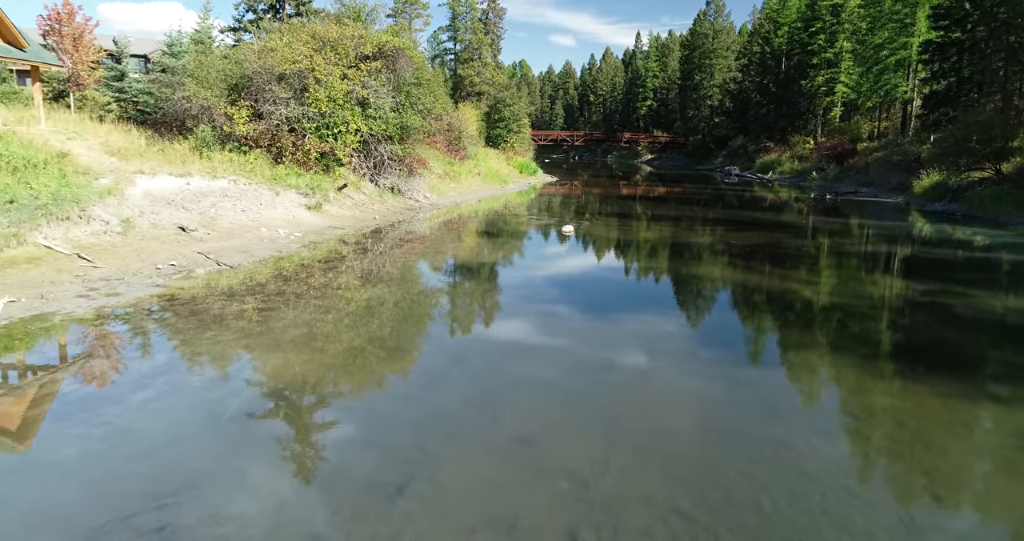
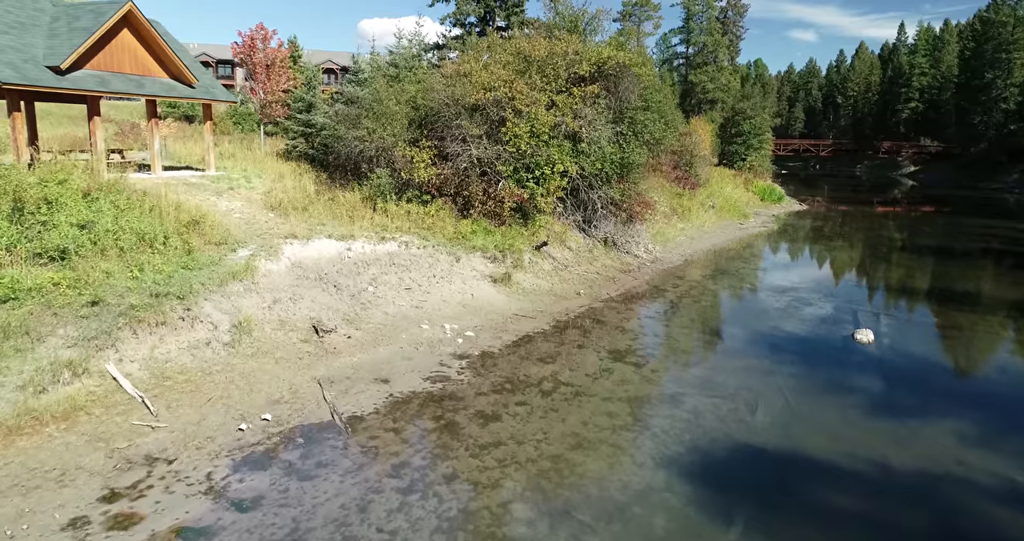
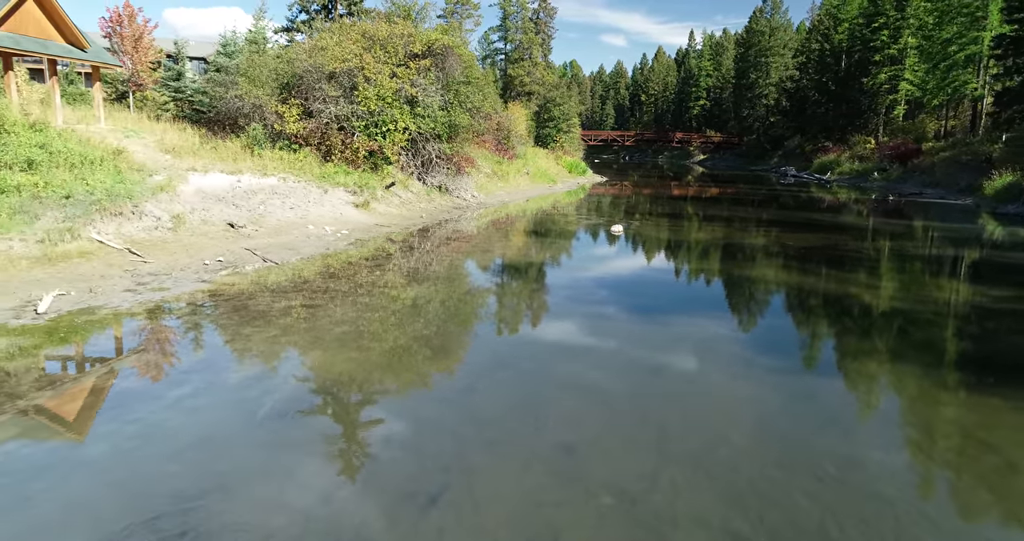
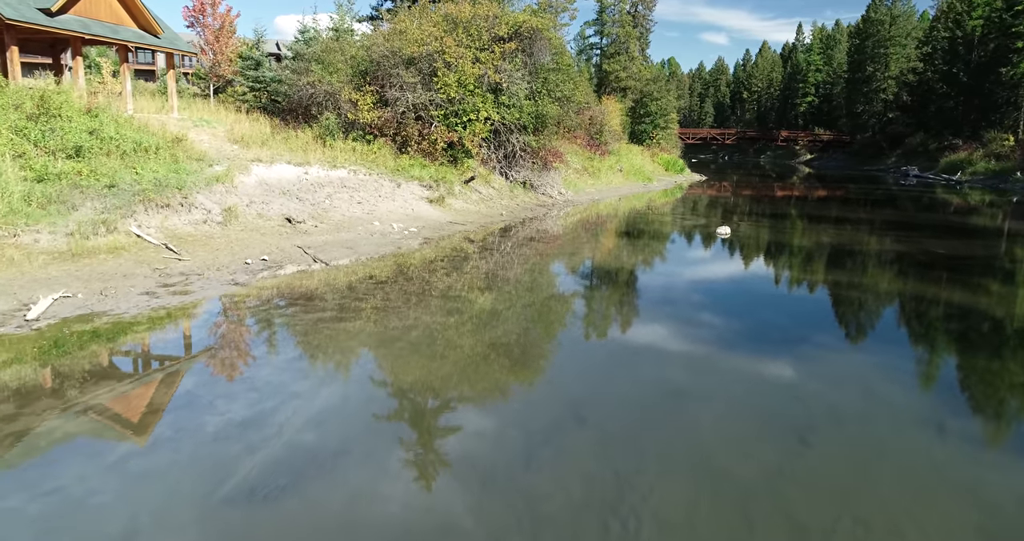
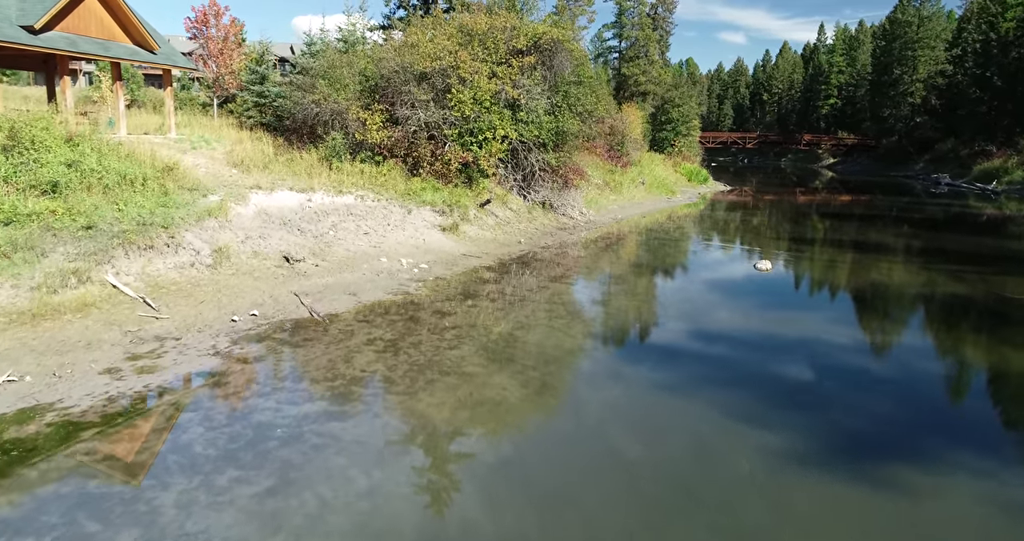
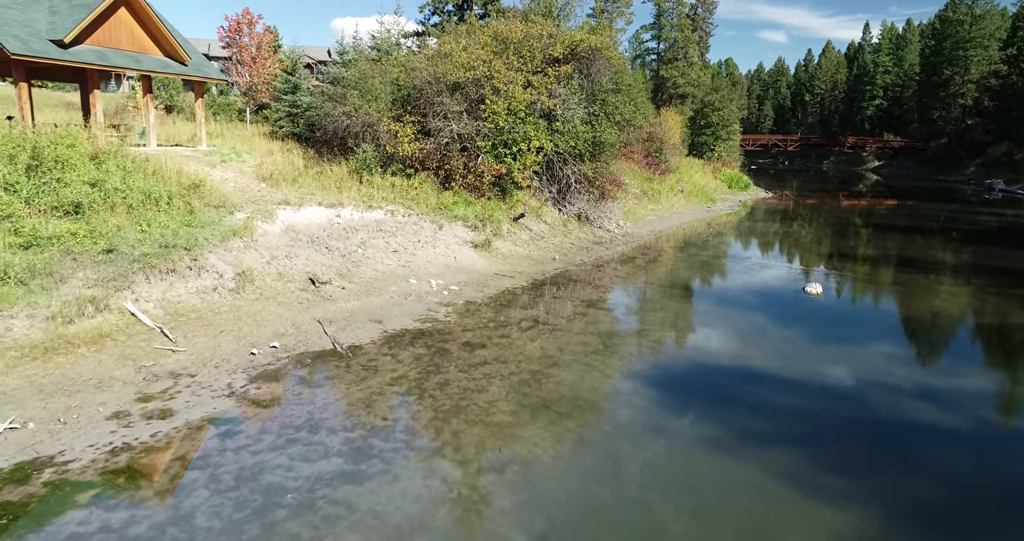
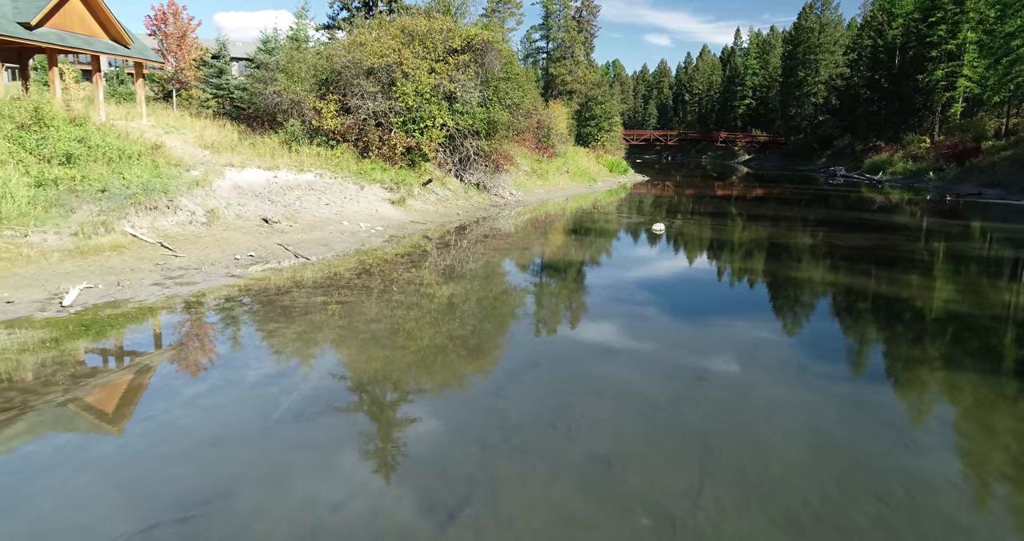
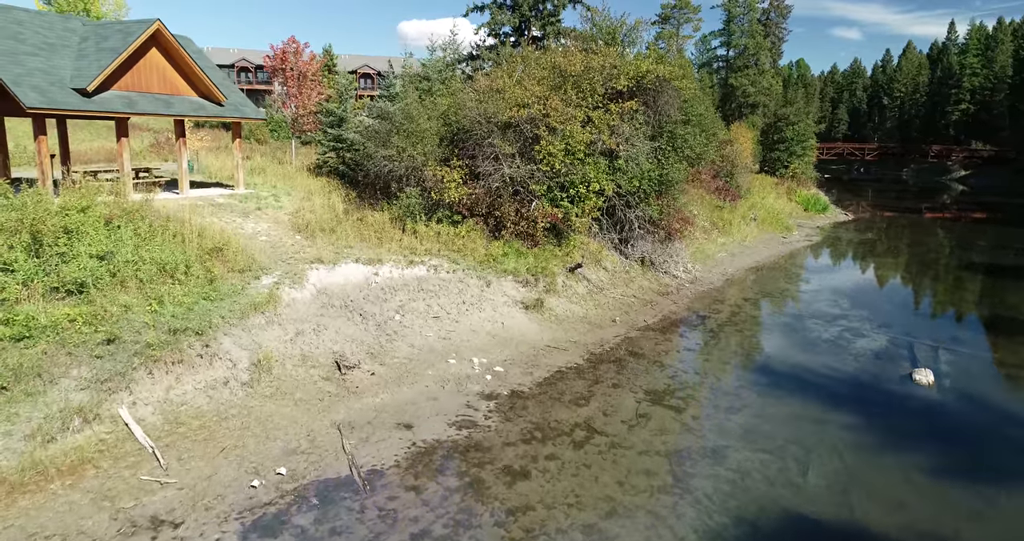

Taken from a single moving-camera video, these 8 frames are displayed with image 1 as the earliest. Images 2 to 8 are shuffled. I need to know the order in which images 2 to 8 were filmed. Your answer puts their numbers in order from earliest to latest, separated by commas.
3, 7, 4, 5, 6, 2, 8
